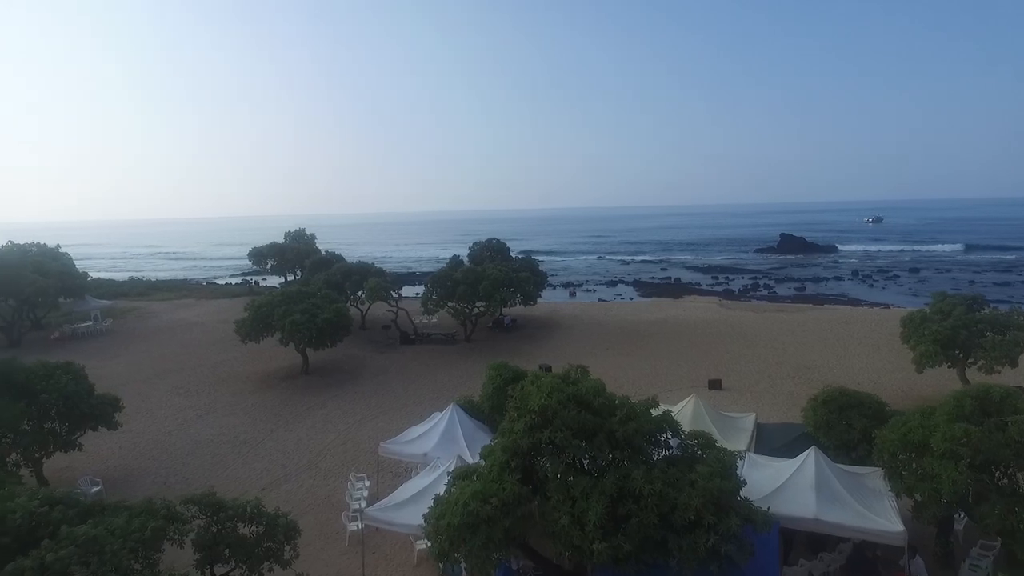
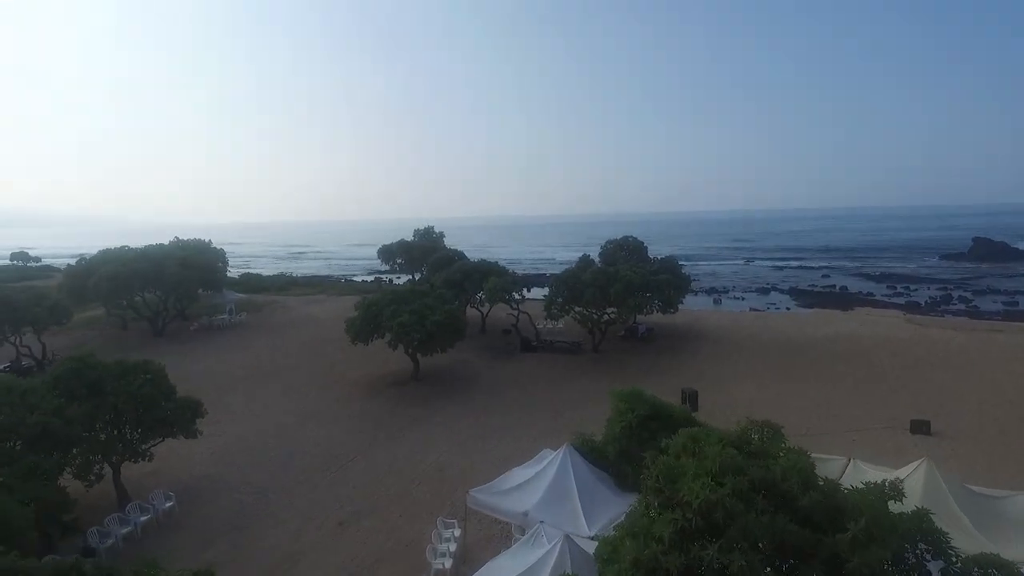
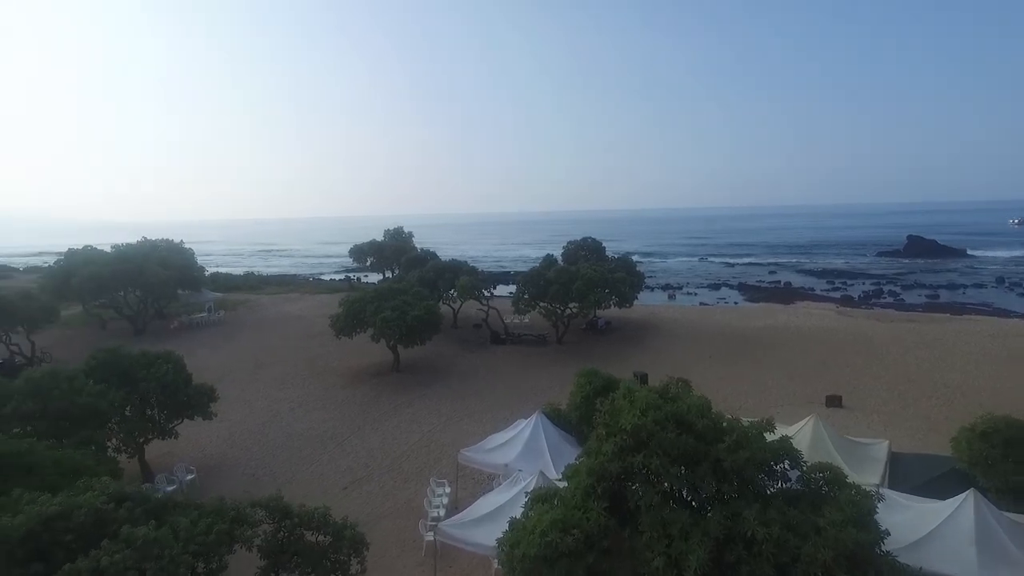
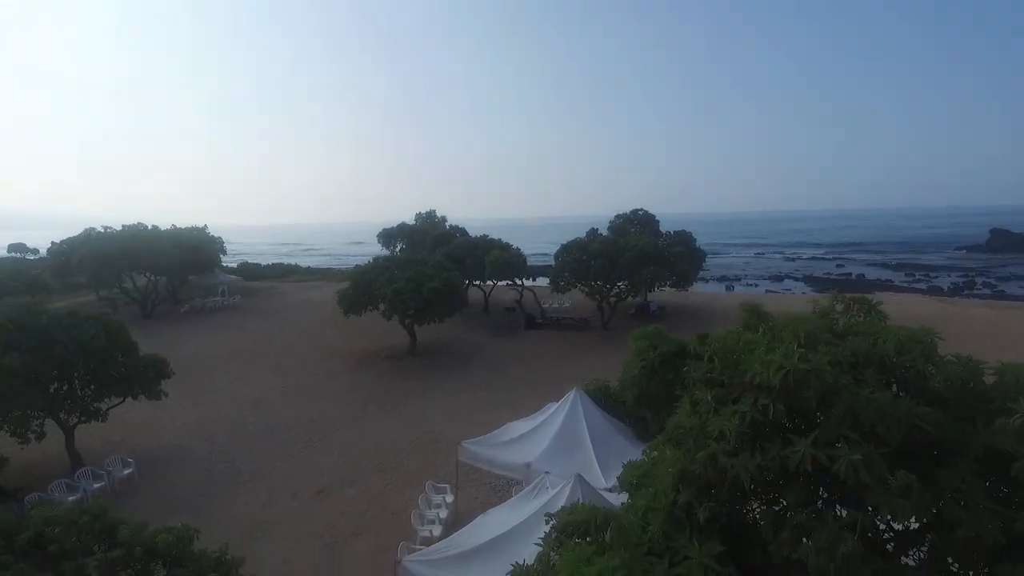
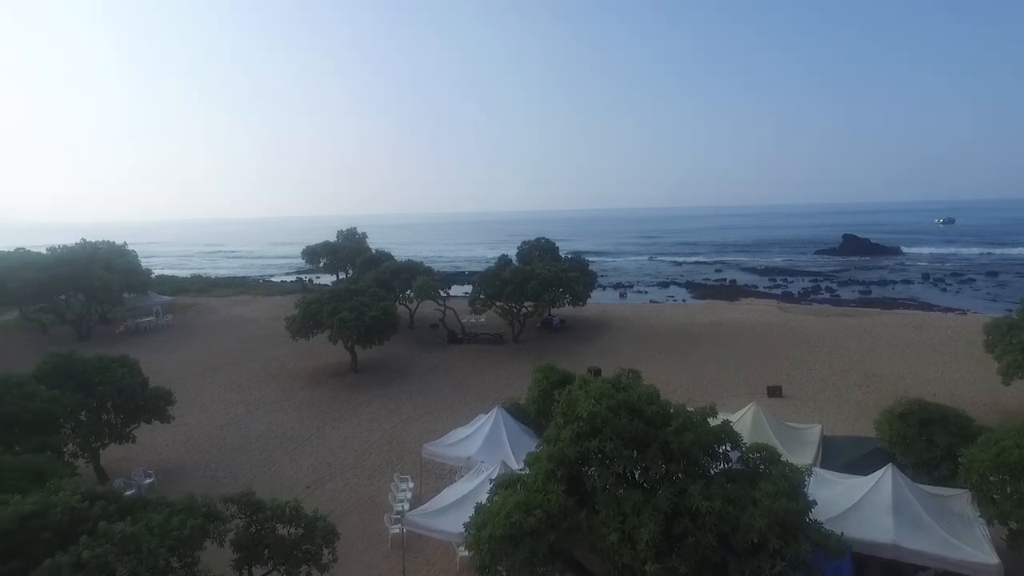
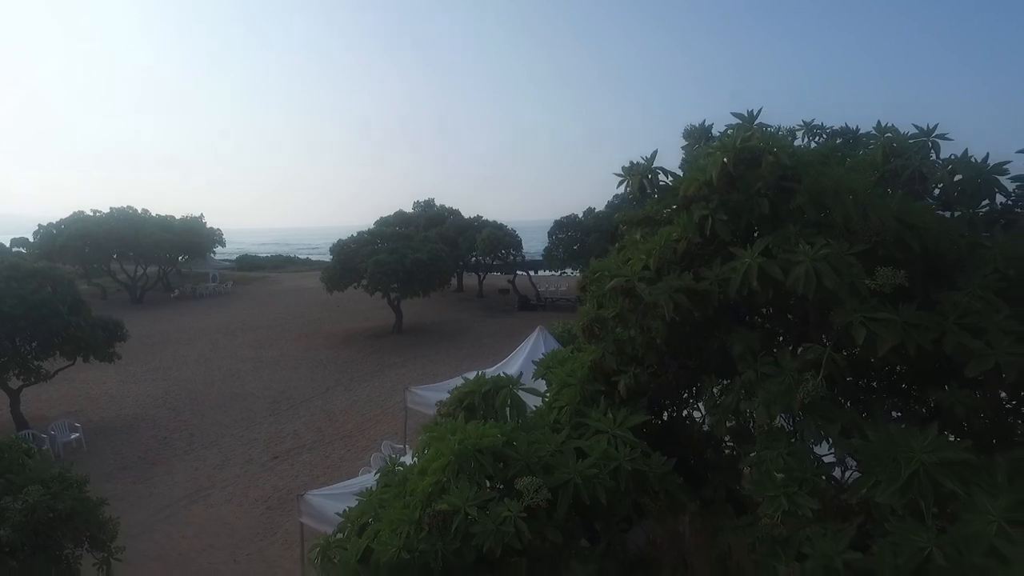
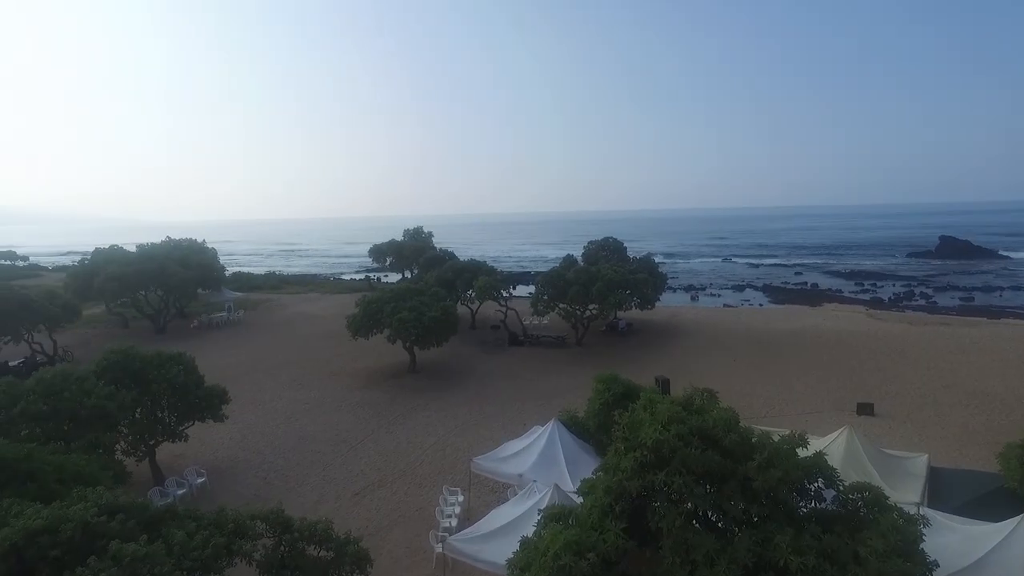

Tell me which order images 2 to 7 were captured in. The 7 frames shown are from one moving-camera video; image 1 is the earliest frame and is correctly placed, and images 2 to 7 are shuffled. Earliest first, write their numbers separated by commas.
5, 3, 7, 2, 4, 6
